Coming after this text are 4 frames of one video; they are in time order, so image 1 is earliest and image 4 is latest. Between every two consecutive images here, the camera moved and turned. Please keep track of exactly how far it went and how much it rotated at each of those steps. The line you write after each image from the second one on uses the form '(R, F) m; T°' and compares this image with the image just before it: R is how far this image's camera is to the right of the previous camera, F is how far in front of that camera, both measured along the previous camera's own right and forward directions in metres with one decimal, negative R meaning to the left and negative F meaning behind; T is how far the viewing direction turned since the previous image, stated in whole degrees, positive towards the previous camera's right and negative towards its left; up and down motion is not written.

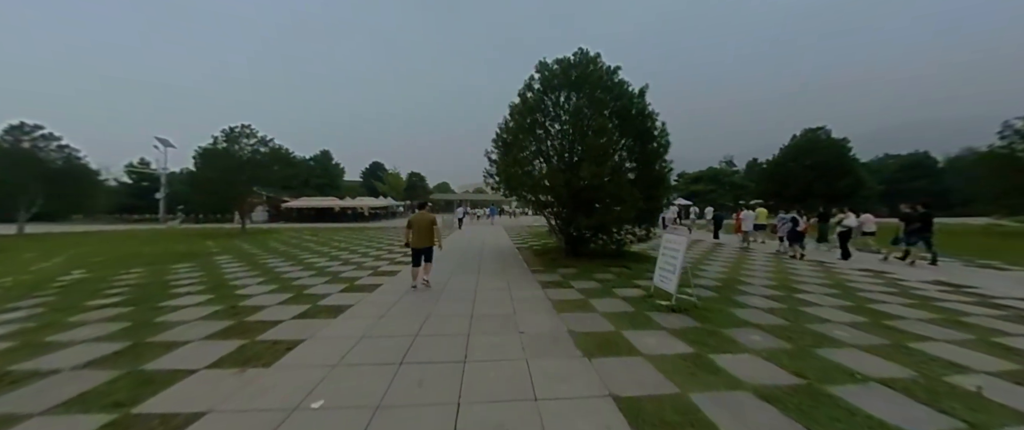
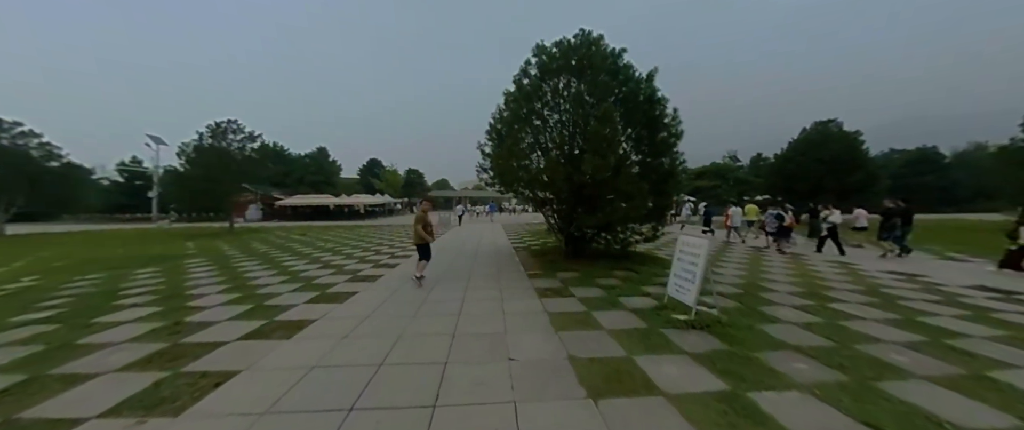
(+0.2, +0.8) m; 0°
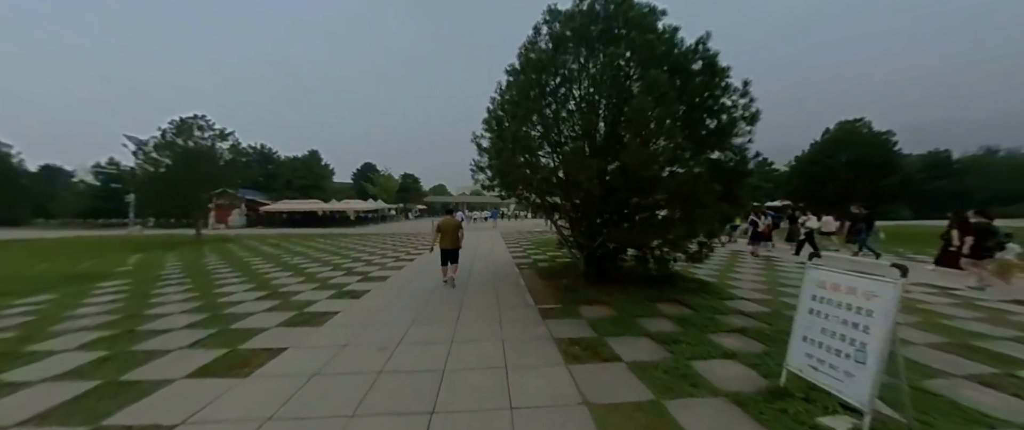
(-0.1, +2.0) m; 0°
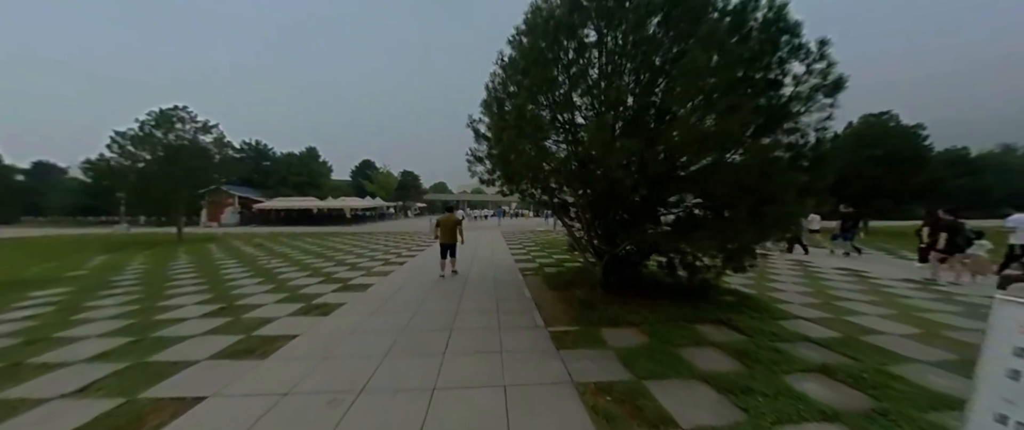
(0.0, +1.1) m; 0°
